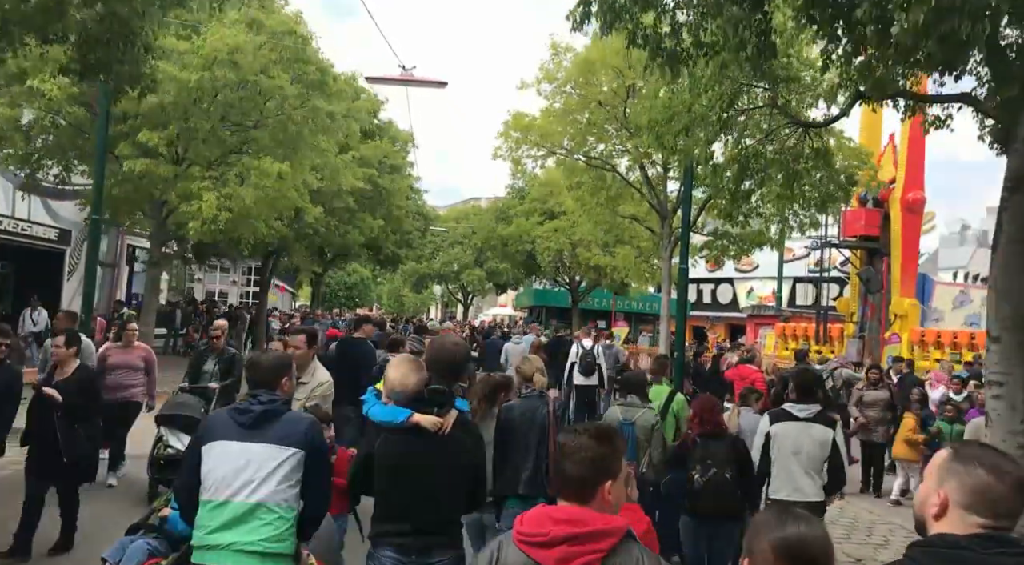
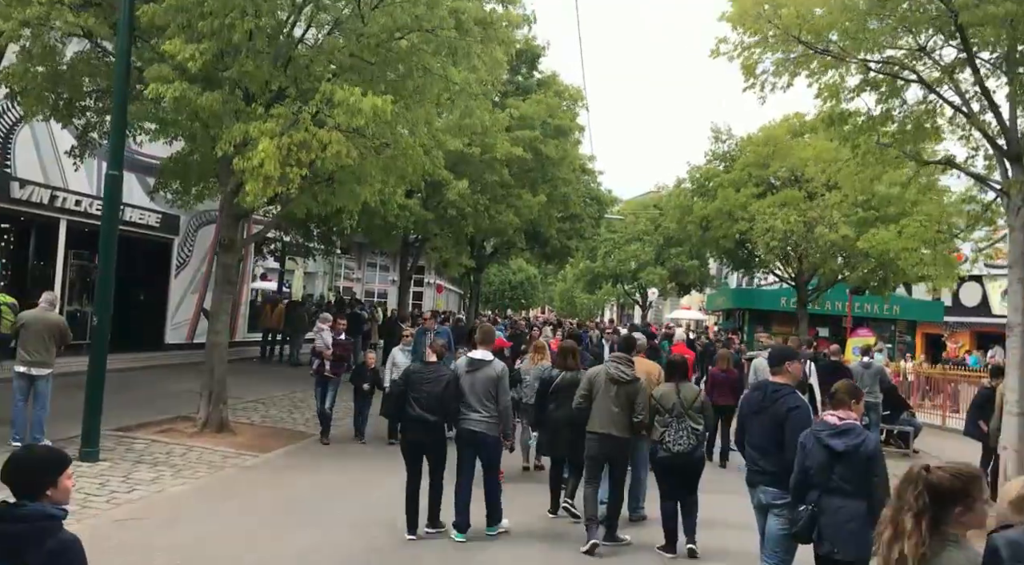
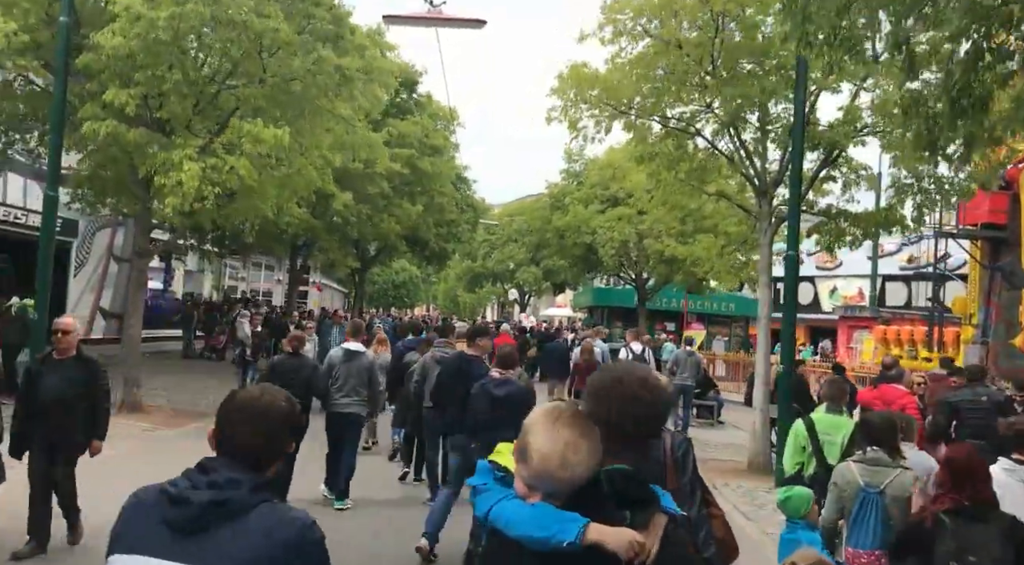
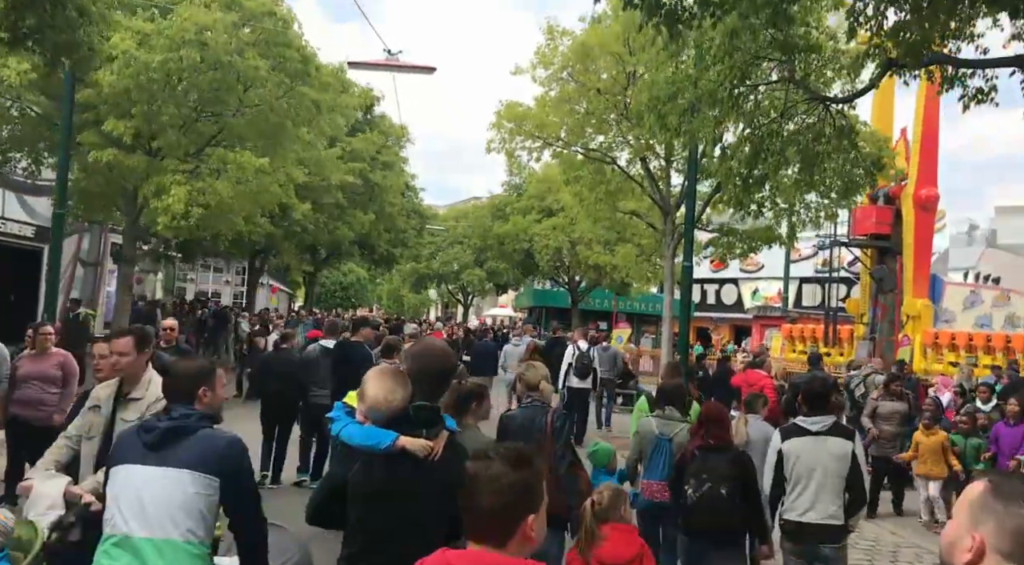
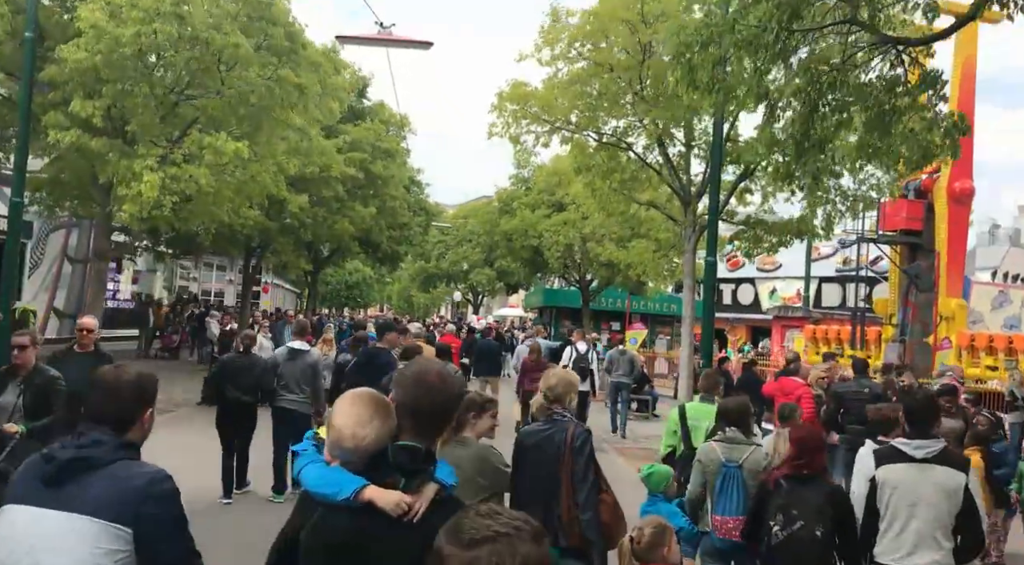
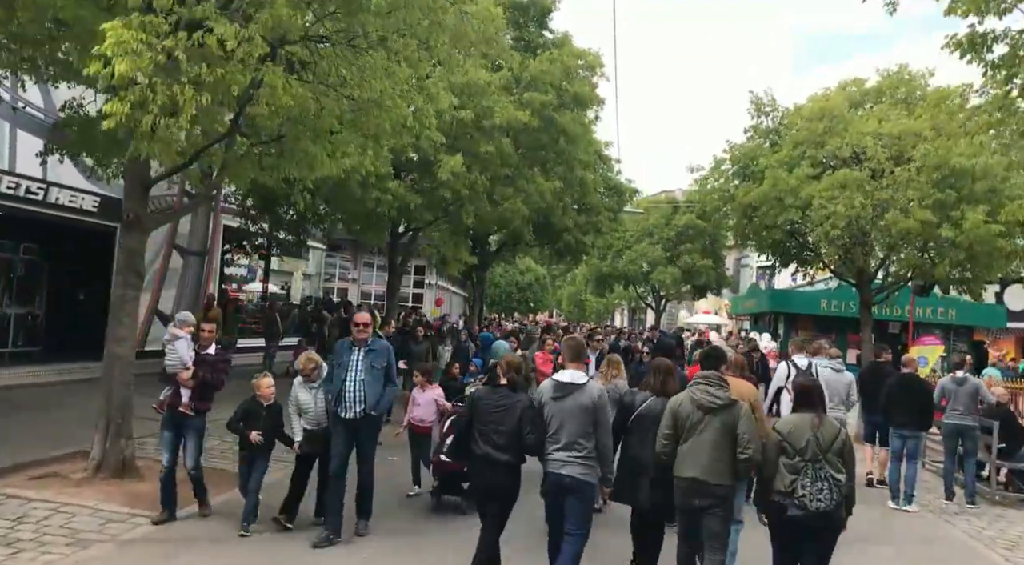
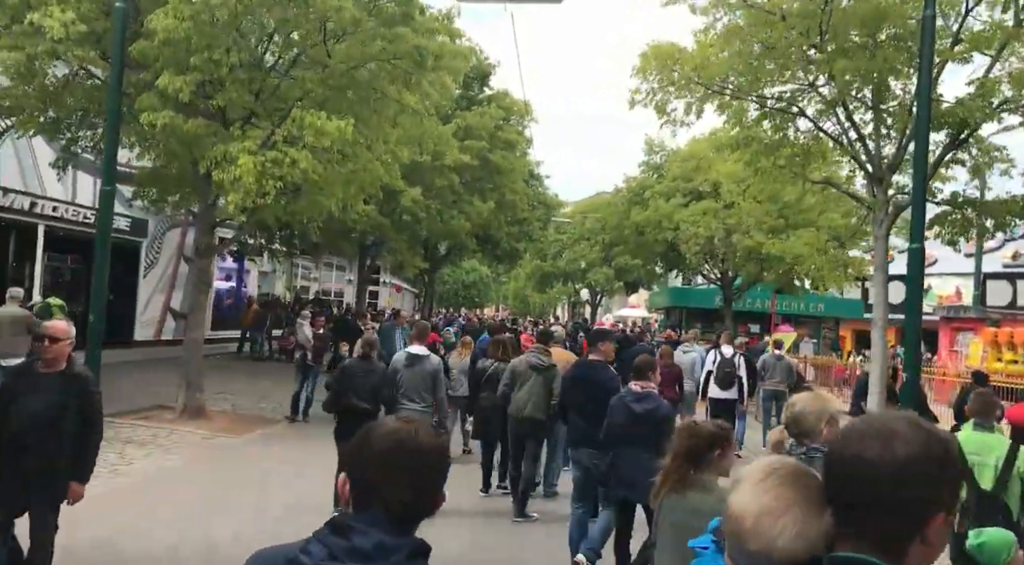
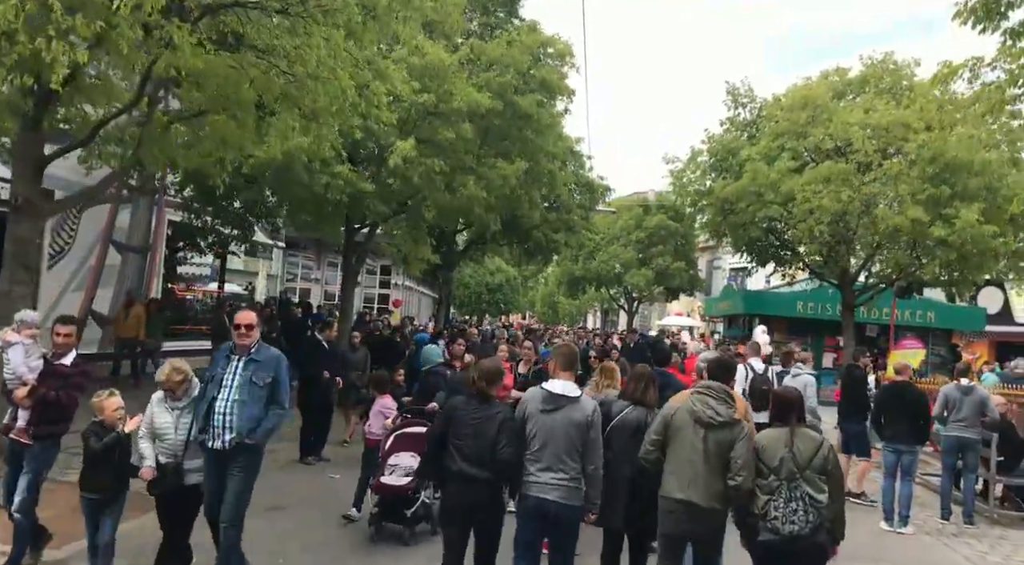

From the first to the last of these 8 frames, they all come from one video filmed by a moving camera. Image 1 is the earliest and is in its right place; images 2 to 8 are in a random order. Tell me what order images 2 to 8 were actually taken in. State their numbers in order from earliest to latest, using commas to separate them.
4, 5, 3, 7, 2, 6, 8
